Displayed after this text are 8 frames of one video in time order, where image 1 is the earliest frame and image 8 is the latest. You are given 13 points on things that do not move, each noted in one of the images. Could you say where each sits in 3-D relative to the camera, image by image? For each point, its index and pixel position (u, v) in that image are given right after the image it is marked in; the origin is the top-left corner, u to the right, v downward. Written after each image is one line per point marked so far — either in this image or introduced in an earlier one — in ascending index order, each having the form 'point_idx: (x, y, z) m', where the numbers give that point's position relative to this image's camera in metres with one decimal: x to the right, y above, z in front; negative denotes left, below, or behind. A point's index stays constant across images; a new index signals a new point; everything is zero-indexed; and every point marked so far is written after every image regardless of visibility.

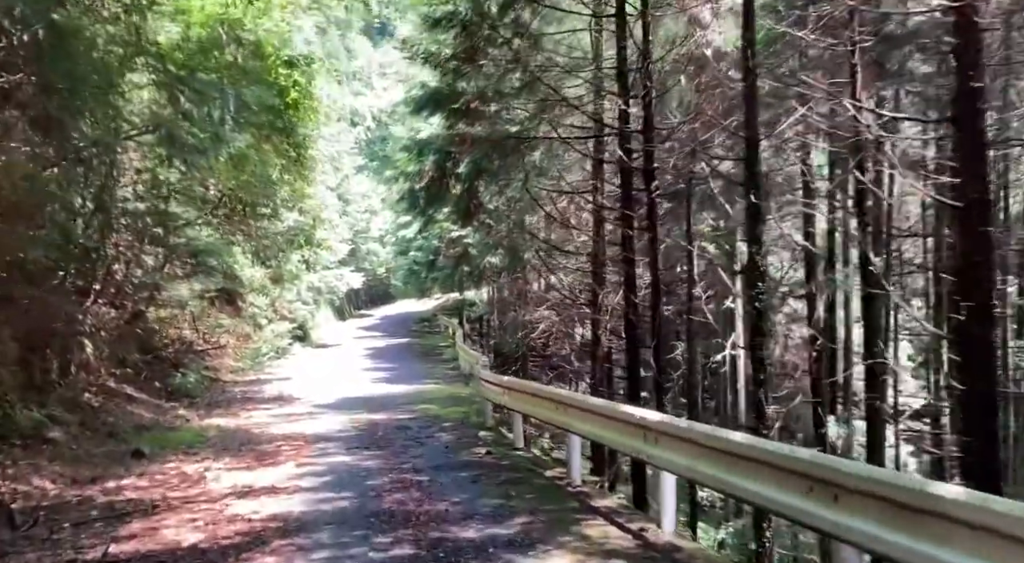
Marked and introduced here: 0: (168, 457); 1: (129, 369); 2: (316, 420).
0: (-3.5, -1.8, +11.7) m
1: (-6.7, -1.5, +19.8) m
2: (-2.7, -1.9, +15.9) m
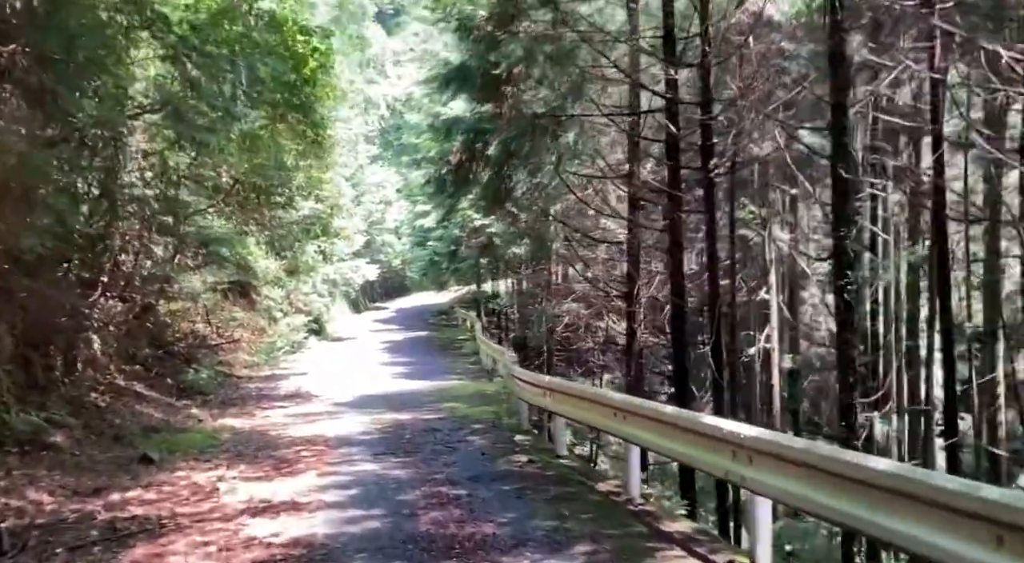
0: (-3.1, -1.7, +10.7) m
1: (-6.2, -1.4, +18.8) m
2: (-2.3, -1.8, +14.9) m
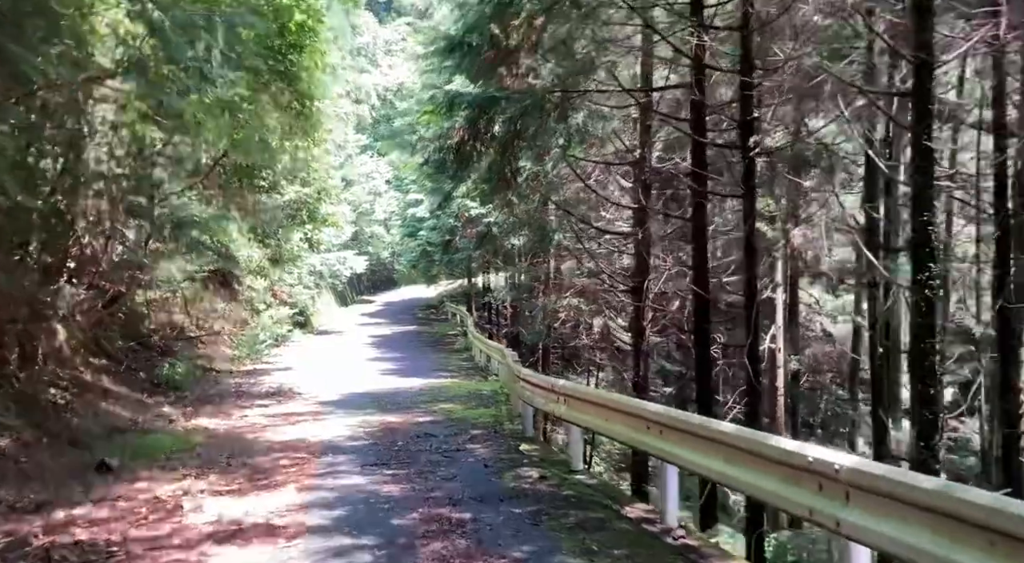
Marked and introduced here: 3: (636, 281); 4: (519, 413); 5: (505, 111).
0: (-3.1, -1.6, +9.5) m
1: (-6.3, -1.2, +17.5) m
2: (-2.3, -1.7, +13.7) m
3: (+1.8, 0.0, +16.0) m
4: (+0.1, -1.5, +13.2) m
5: (-0.1, +1.9, +12.9) m
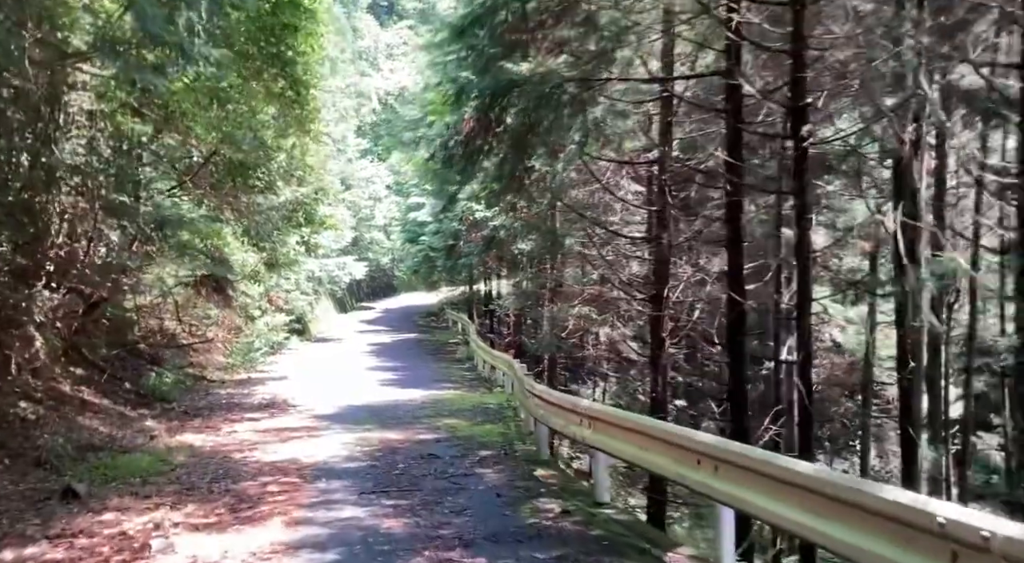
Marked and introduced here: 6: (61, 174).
0: (-3.0, -1.6, +8.4) m
1: (-6.1, -1.3, +16.5) m
2: (-2.2, -1.8, +12.6) m
3: (+1.9, -0.1, +15.0) m
4: (+0.2, -1.6, +12.1) m
5: (+0.1, +1.9, +11.8) m
6: (-4.5, +1.1, +11.2) m
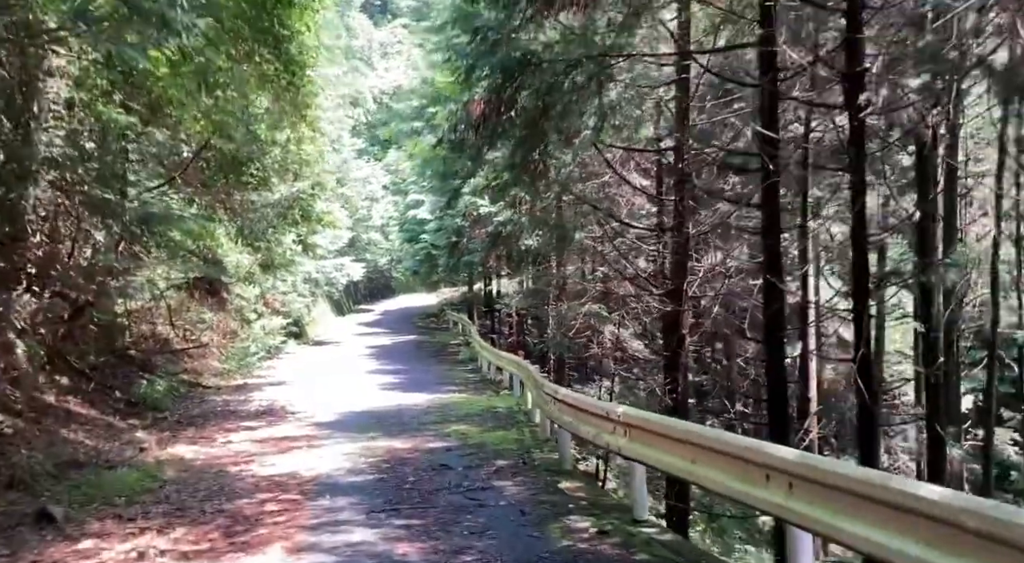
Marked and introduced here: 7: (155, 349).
0: (-2.8, -1.6, +7.6) m
1: (-6.0, -1.3, +15.6) m
2: (-2.0, -1.8, +11.8) m
3: (+2.0, 0.0, +14.1) m
4: (+0.3, -1.6, +11.3) m
5: (+0.2, +1.9, +11.0) m
6: (-4.4, +1.0, +10.4) m
7: (-6.3, -1.2, +20.0) m
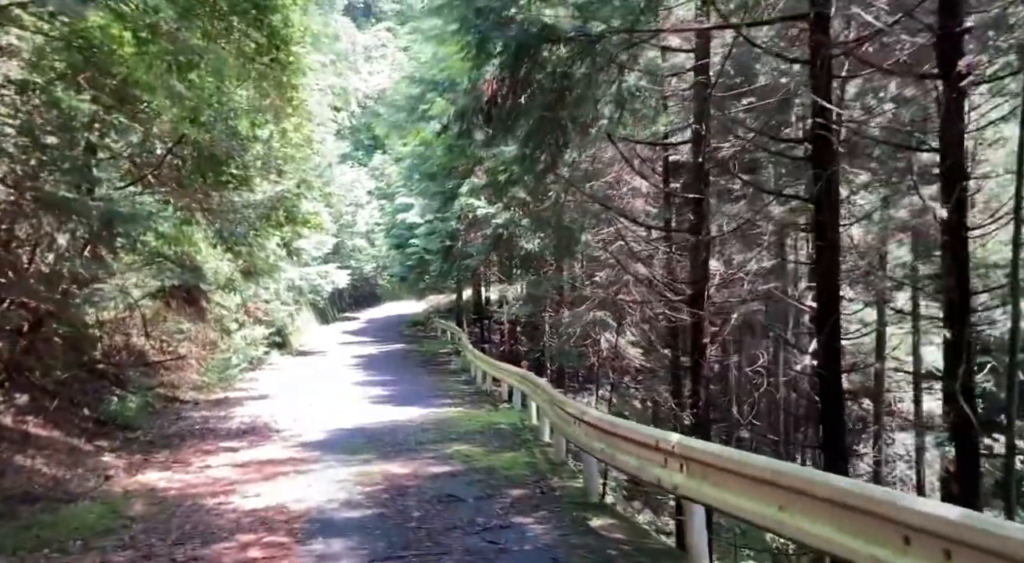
0: (-2.6, -1.7, +6.3) m
1: (-6.0, -1.4, +14.3) m
2: (-1.9, -1.8, +10.6) m
3: (+2.1, -0.1, +13.0) m
4: (+0.5, -1.6, +10.1) m
5: (+0.3, +1.9, +9.8) m
6: (-4.3, +1.0, +9.1) m
7: (-6.3, -1.3, +18.7) m
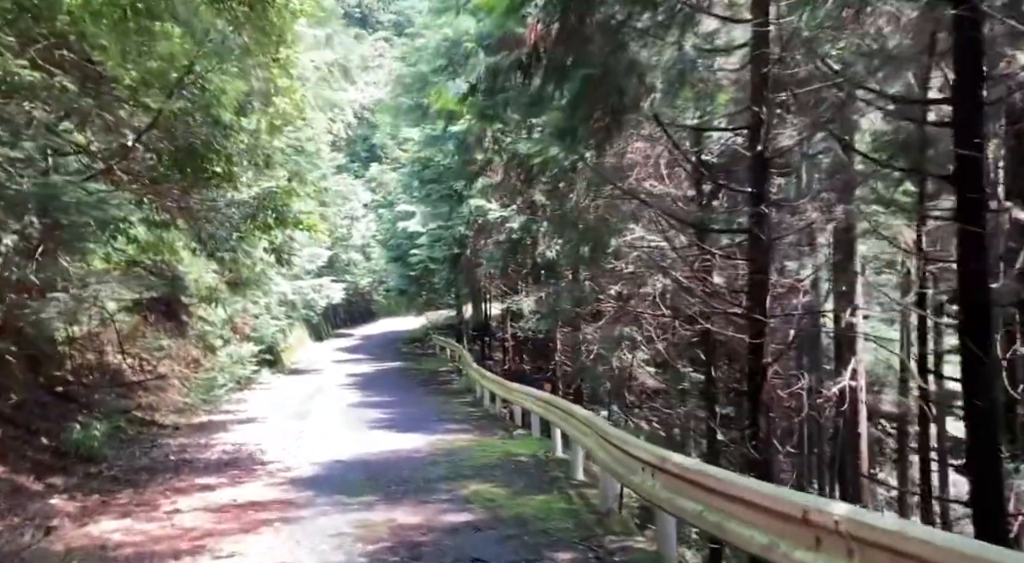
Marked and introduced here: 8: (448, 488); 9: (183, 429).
0: (-2.4, -1.6, +4.4) m
1: (-5.7, -1.5, +12.4) m
2: (-1.6, -1.9, +8.6) m
3: (+2.3, -0.2, +11.1) m
4: (+0.7, -1.7, +8.2) m
5: (+0.5, +1.8, +7.9) m
6: (-4.0, +1.0, +7.2) m
7: (-6.1, -1.5, +16.7) m
8: (-0.6, -1.9, +10.3) m
9: (-5.3, -2.4, +18.2) m
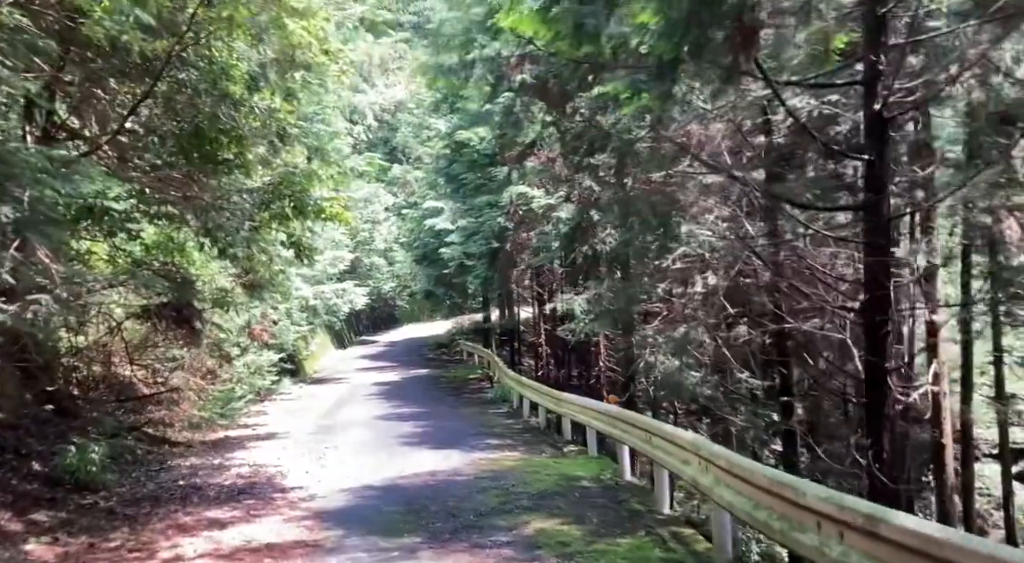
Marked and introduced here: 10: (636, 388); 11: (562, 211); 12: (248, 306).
0: (-1.9, -1.6, +2.6) m
1: (-5.1, -1.5, +10.7) m
2: (-1.1, -1.8, +6.8) m
3: (+2.9, -0.1, +9.2) m
4: (+1.2, -1.6, +6.3) m
5: (+1.0, +1.9, +6.1) m
6: (-3.5, +1.0, +5.5) m
7: (-5.5, -1.5, +15.0) m
8: (0.0, -1.8, +8.5) m
9: (-4.7, -2.4, +16.5) m
10: (+2.0, -1.7, +18.3) m
11: (+0.7, +1.0, +16.3) m
12: (-4.4, -0.4, +18.6) m
